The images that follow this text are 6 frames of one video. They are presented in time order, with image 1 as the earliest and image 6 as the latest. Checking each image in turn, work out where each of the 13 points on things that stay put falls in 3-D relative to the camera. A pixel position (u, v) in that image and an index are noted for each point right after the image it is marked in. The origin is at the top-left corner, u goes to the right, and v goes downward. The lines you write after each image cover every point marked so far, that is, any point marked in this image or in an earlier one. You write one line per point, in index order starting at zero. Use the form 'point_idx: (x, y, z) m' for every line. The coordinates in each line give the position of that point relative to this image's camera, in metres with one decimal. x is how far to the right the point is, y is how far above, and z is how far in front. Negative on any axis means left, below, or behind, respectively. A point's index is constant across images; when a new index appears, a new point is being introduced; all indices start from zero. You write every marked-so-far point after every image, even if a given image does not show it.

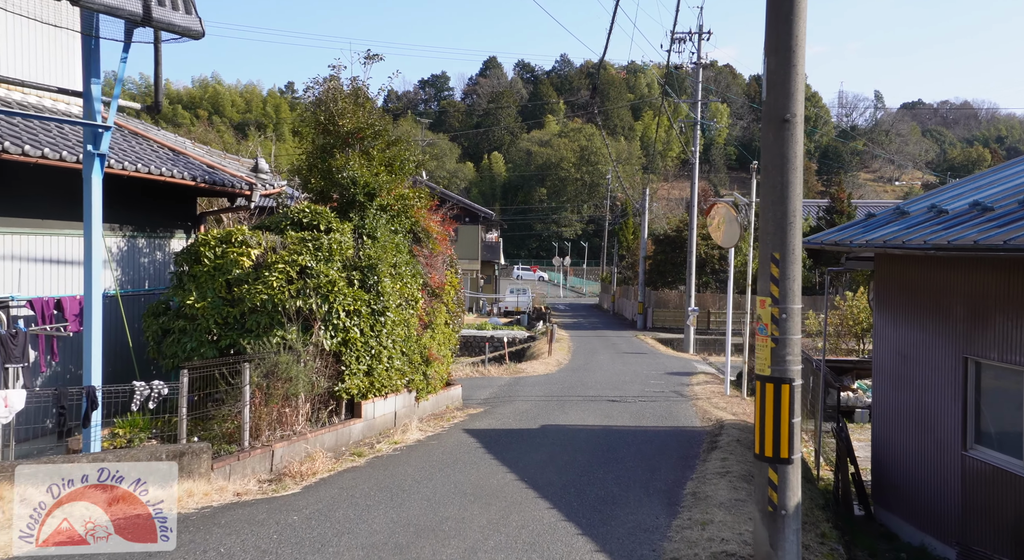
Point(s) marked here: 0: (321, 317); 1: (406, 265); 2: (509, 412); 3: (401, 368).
0: (-1.9, -0.4, +10.5) m
1: (-1.3, +0.2, +12.4) m
2: (0.0, -1.9, +14.9) m
3: (-1.3, -1.0, +12.2) m
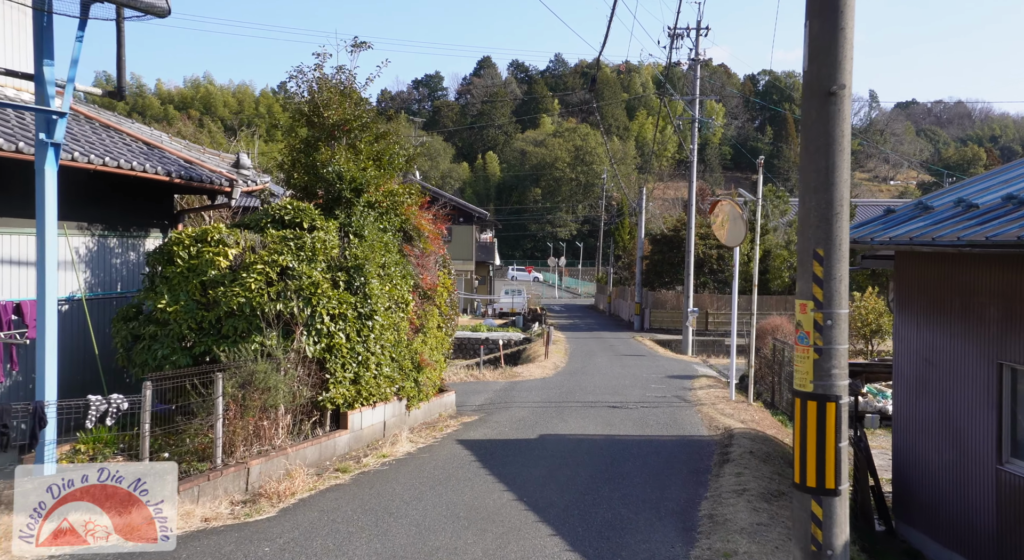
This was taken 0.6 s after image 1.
0: (-2.0, -0.4, +9.7) m
1: (-1.3, +0.2, +11.6) m
2: (-0.1, -1.9, +14.2) m
3: (-1.4, -1.1, +11.4) m
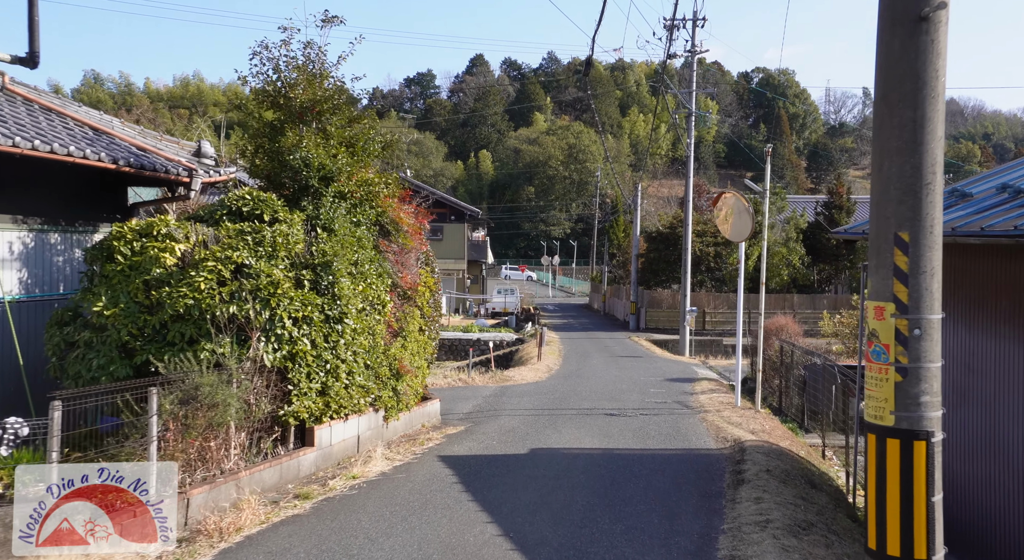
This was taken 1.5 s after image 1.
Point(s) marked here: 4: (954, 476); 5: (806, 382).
0: (-2.1, -0.4, +8.6) m
1: (-1.5, +0.2, +10.5) m
2: (-0.2, -1.9, +13.0) m
3: (-1.5, -1.0, +10.3) m
4: (+3.9, -1.7, +9.0) m
5: (+4.6, -1.6, +16.2) m
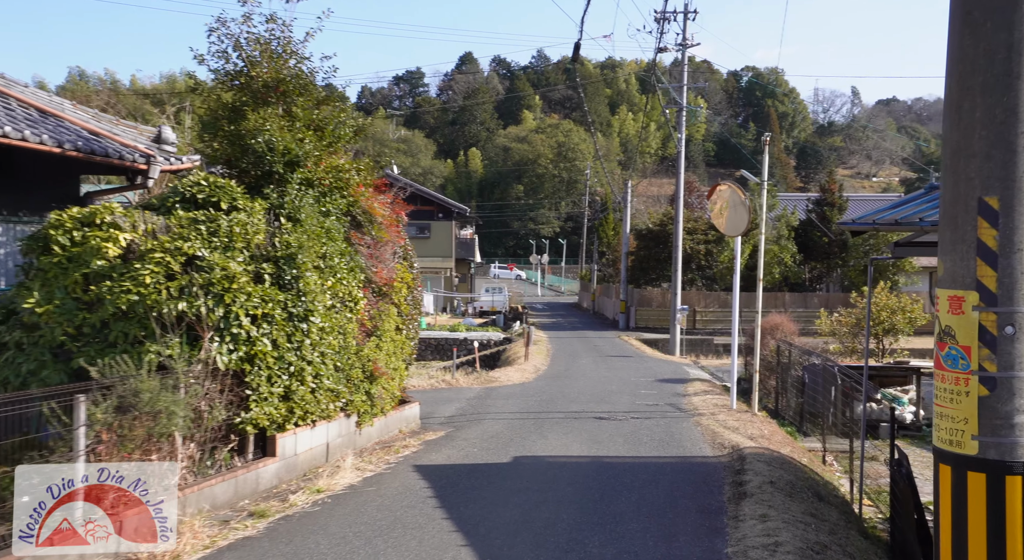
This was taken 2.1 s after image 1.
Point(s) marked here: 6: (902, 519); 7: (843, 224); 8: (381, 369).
0: (-2.2, -0.3, +7.8) m
1: (-1.6, +0.2, +9.7) m
2: (-0.4, -1.9, +12.2) m
3: (-1.7, -1.0, +9.5) m
4: (+3.7, -1.7, +8.3) m
5: (+4.4, -1.5, +15.5) m
6: (+3.5, -2.1, +9.1) m
7: (+3.1, +0.5, +9.7) m
8: (-1.4, -0.9, +11.0) m
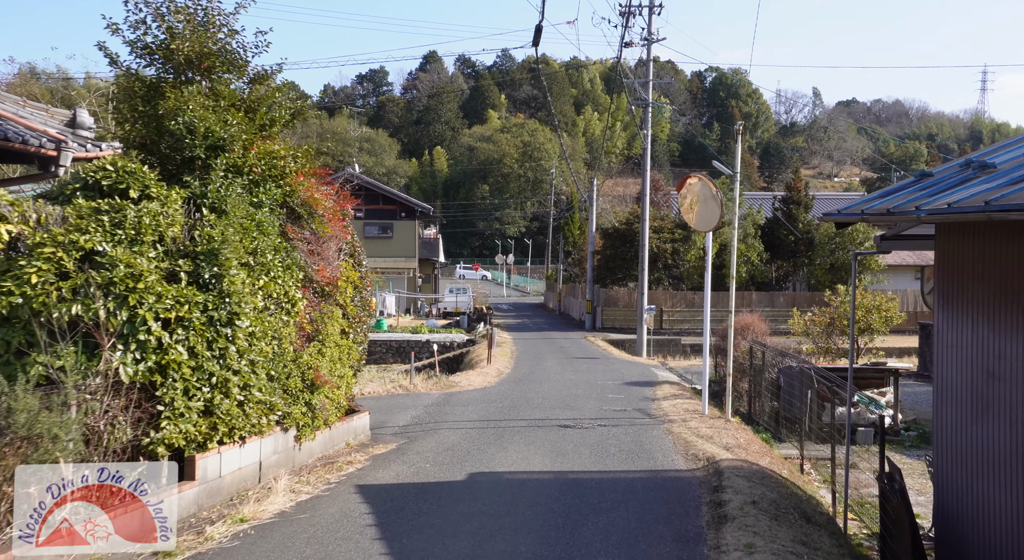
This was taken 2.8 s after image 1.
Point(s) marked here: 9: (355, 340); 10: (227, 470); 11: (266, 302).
0: (-2.6, -0.3, +6.7) m
1: (-2.0, +0.2, +8.7) m
2: (-0.9, -1.8, +11.3) m
3: (-2.0, -1.0, +8.5) m
4: (+3.4, -1.6, +7.4) m
5: (+3.8, -1.5, +14.6) m
6: (+3.1, -2.1, +8.3) m
7: (+2.7, +0.6, +8.9) m
8: (-1.8, -0.9, +10.0) m
9: (-1.7, -0.7, +11.5) m
10: (-2.2, -1.4, +7.9) m
11: (-2.1, -0.2, +8.7) m
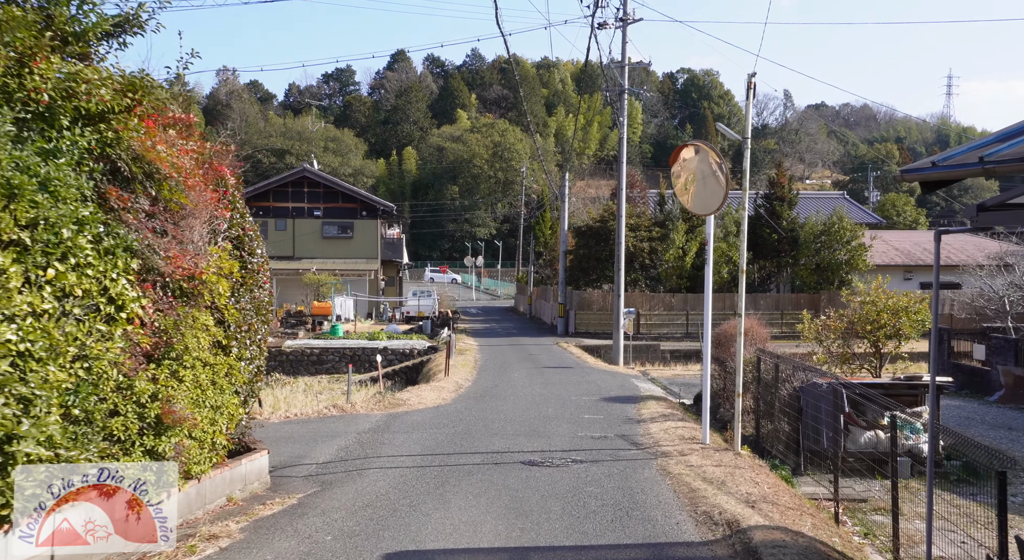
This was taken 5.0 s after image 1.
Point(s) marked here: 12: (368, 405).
0: (-2.9, -0.3, +3.7) m
1: (-2.4, +0.3, +5.6) m
2: (-1.4, -1.8, +8.2) m
3: (-2.4, -0.9, +5.4) m
4: (+3.0, -1.6, +4.5) m
5: (+3.3, -1.5, +11.7) m
6: (+2.7, -2.0, +5.3) m
7: (+2.3, +0.6, +5.9) m
8: (-2.3, -0.9, +6.9) m
9: (-2.2, -0.6, +8.4) m
10: (-2.6, -1.4, +4.8) m
11: (-2.4, -0.1, +5.6) m
12: (-2.4, -2.0, +16.9) m
